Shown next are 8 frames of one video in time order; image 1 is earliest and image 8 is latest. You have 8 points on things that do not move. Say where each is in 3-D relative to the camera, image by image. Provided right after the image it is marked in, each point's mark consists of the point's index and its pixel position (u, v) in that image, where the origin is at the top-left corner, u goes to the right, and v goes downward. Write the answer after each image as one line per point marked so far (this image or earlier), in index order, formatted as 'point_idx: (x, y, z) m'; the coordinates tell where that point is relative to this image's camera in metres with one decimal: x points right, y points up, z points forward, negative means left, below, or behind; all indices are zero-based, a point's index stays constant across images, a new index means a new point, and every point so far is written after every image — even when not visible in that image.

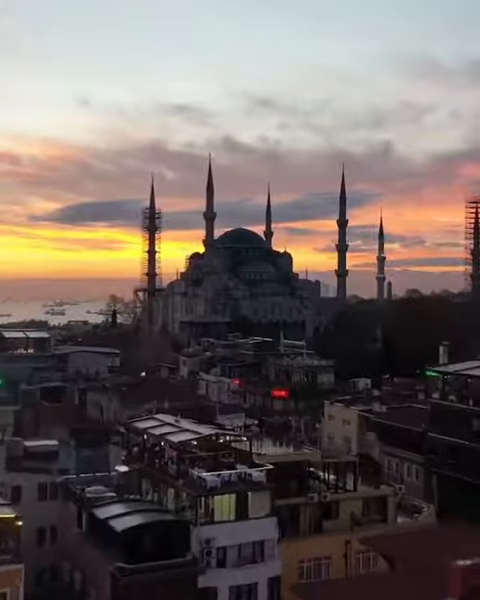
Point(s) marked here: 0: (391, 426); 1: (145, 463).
0: (+3.1, -2.6, +15.3) m
1: (-1.3, -2.3, +10.6) m
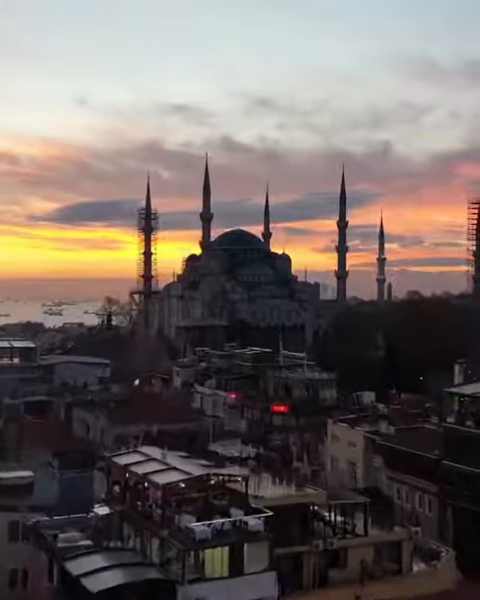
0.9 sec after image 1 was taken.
0: (+3.0, -2.9, +14.0) m
1: (-1.4, -2.6, +9.3) m
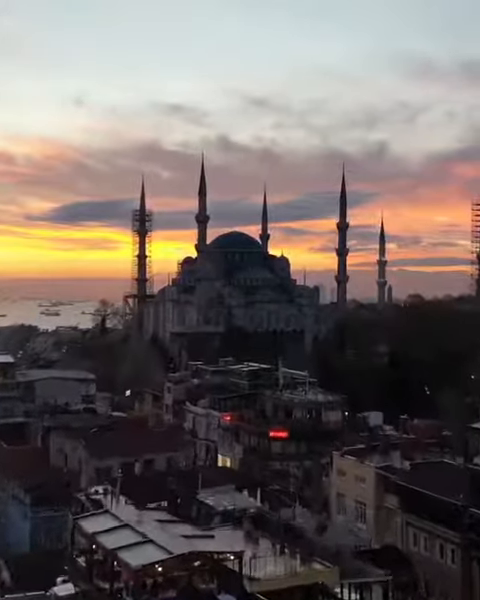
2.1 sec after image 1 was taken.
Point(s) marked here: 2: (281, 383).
0: (+3.0, -3.2, +12.3) m
1: (-1.5, -2.9, +7.5) m
2: (+1.1, -2.2, +19.5) m
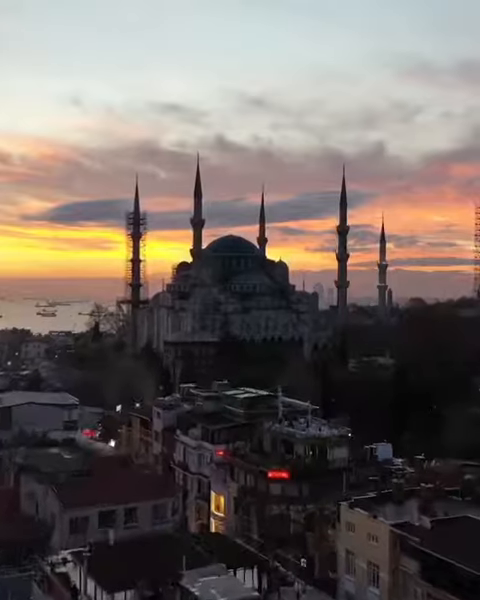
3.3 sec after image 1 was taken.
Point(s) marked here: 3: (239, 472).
0: (+2.9, -3.7, +10.5) m
1: (-1.6, -3.4, +5.7) m
2: (+1.0, -2.7, +17.7) m
3: (0.0, -3.7, +16.0) m
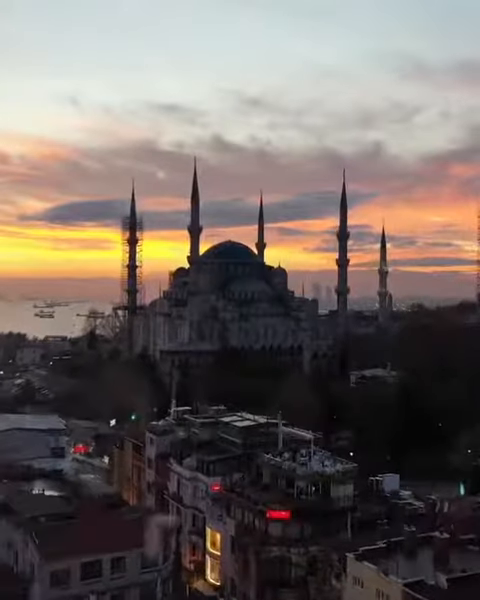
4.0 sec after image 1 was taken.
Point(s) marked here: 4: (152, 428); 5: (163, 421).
0: (+2.8, -4.2, +9.4) m
1: (-1.6, -3.9, +4.6) m
2: (+0.9, -3.2, +16.6) m
3: (-0.1, -4.2, +15.0) m
4: (-2.3, -3.4, +19.7) m
5: (-2.1, -3.3, +20.0) m
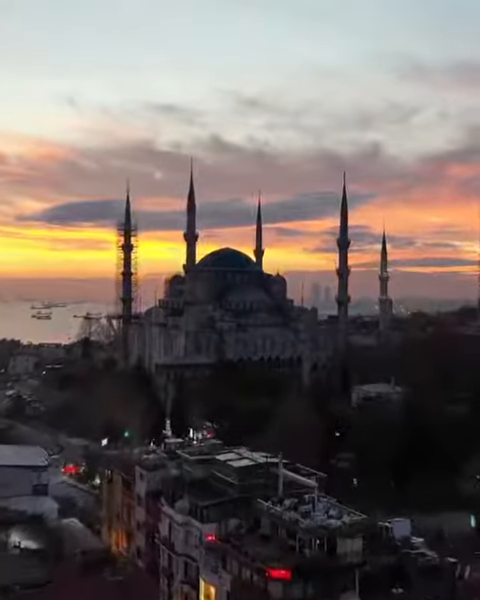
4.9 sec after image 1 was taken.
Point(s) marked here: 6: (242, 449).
0: (+2.8, -4.8, +8.0) m
1: (-1.6, -4.5, +3.3) m
2: (+0.8, -3.8, +15.2) m
3: (-0.1, -4.9, +13.6) m
4: (-2.4, -4.0, +18.3) m
5: (-2.2, -3.9, +18.6) m
6: (+0.1, -3.5, +17.4) m
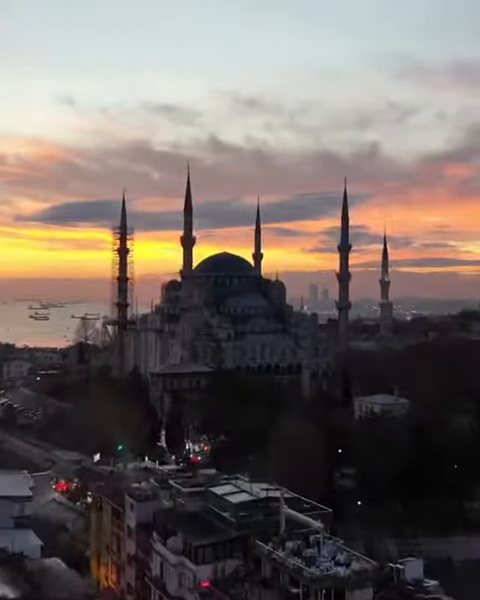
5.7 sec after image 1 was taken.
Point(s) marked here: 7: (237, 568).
0: (+2.7, -5.2, +6.8) m
1: (-1.7, -4.9, +2.0) m
2: (+0.8, -4.2, +13.9) m
3: (-0.2, -5.3, +12.3) m
4: (-2.5, -4.4, +17.1) m
5: (-2.2, -4.3, +17.3) m
6: (0.0, -3.9, +16.1) m
7: (-0.1, -4.8, +13.4) m
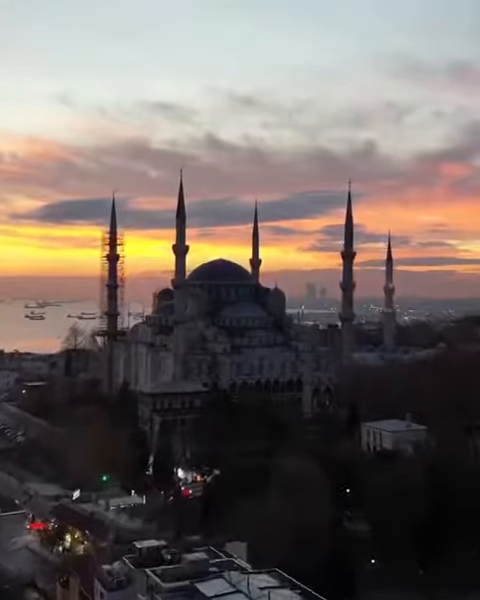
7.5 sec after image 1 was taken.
0: (+2.7, -5.9, +3.6) m
1: (-1.7, -5.7, -1.2) m
2: (+0.7, -5.0, +10.8) m
3: (-0.3, -6.0, +9.1) m
4: (-2.6, -5.2, +13.9) m
5: (-2.3, -5.0, +14.1) m
6: (-0.1, -4.6, +12.9) m
7: (-0.2, -5.5, +10.2) m
